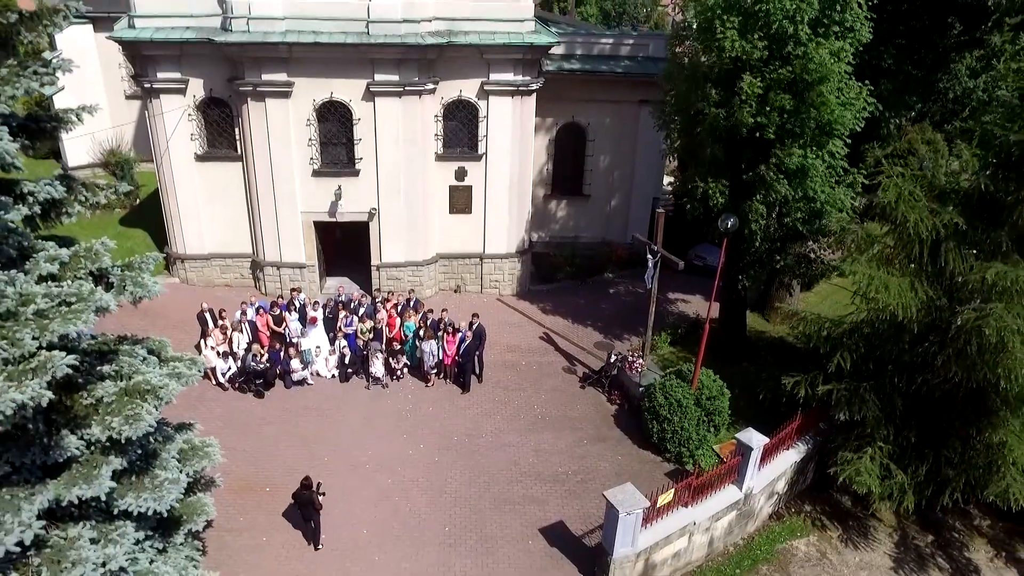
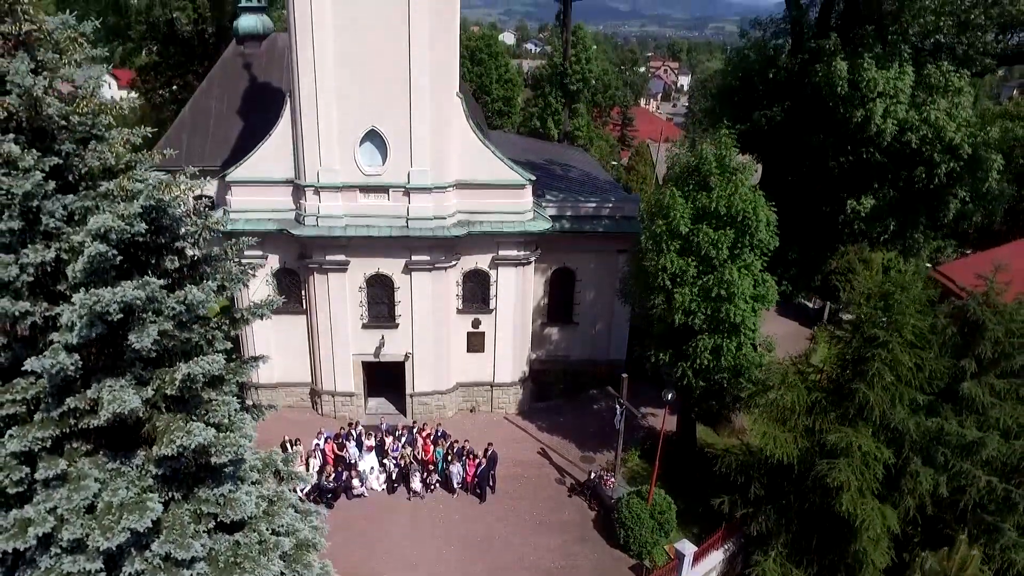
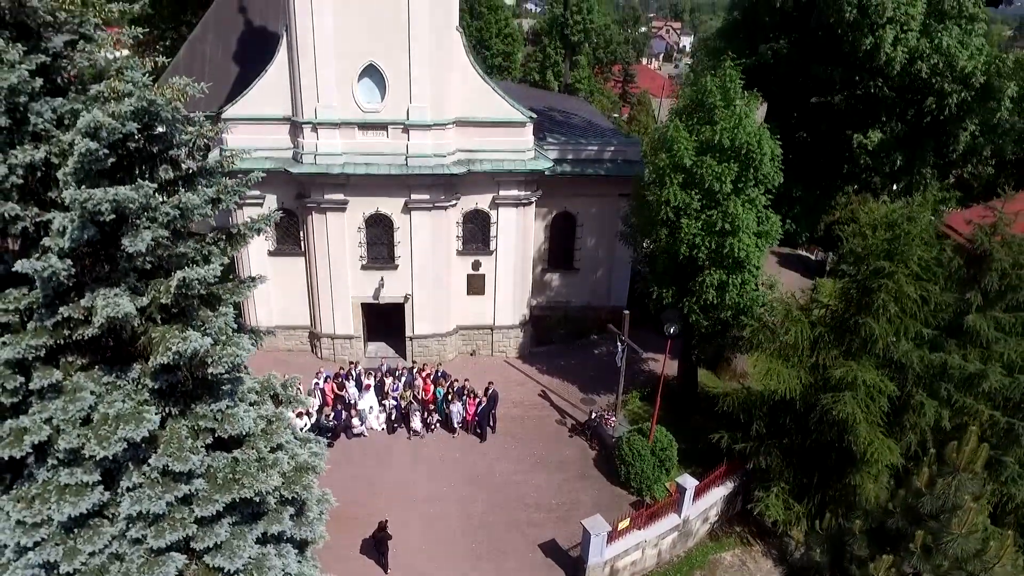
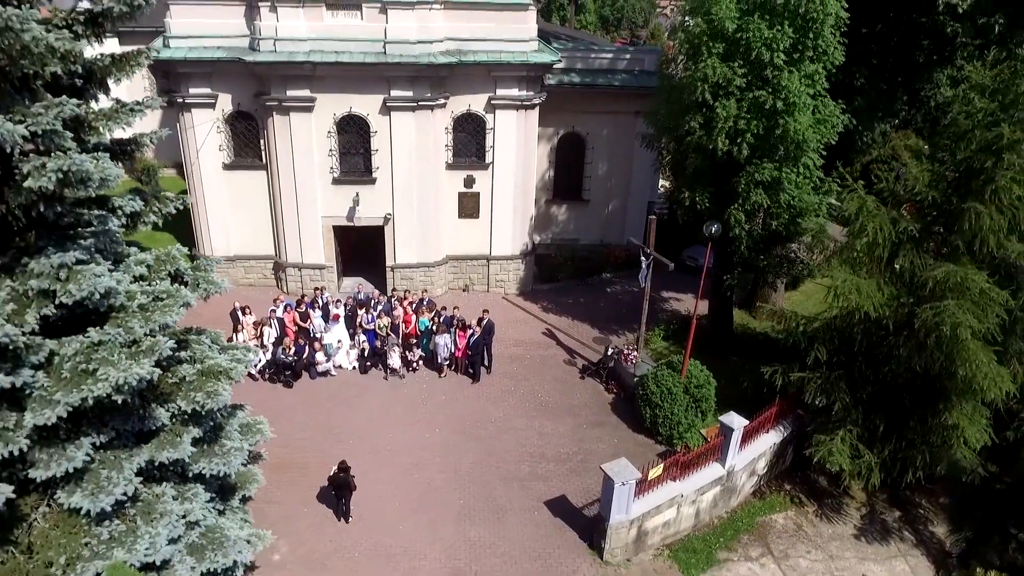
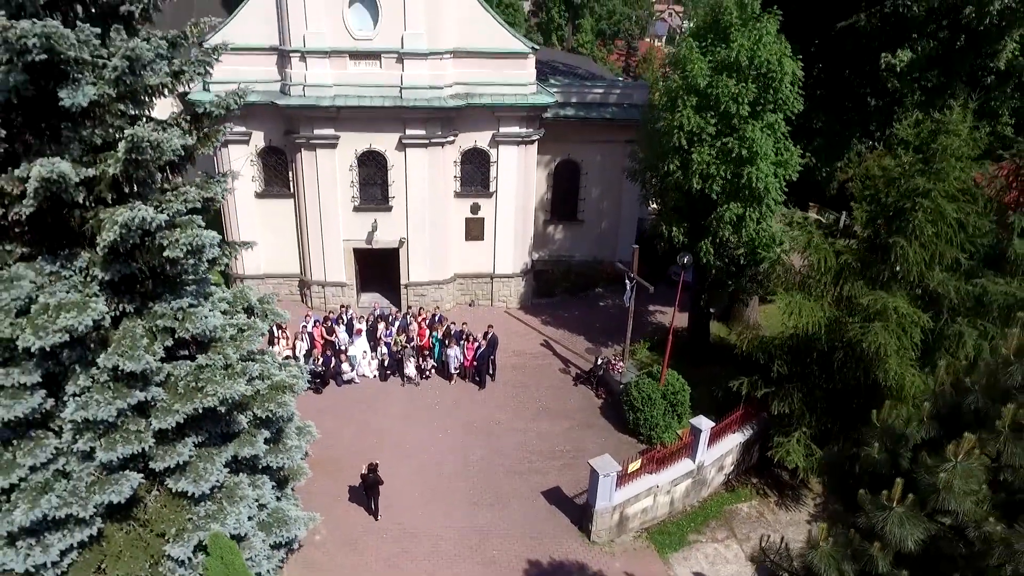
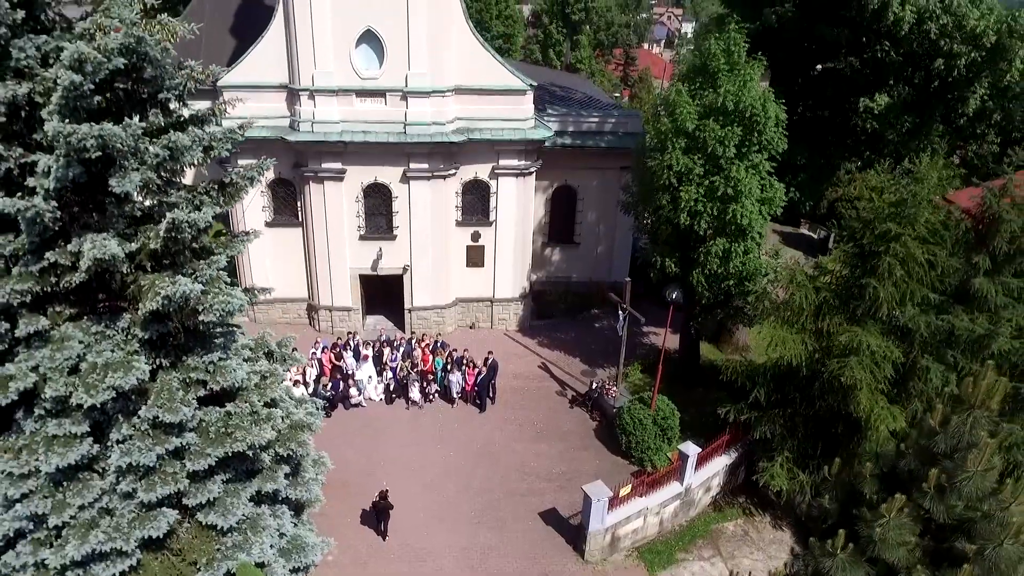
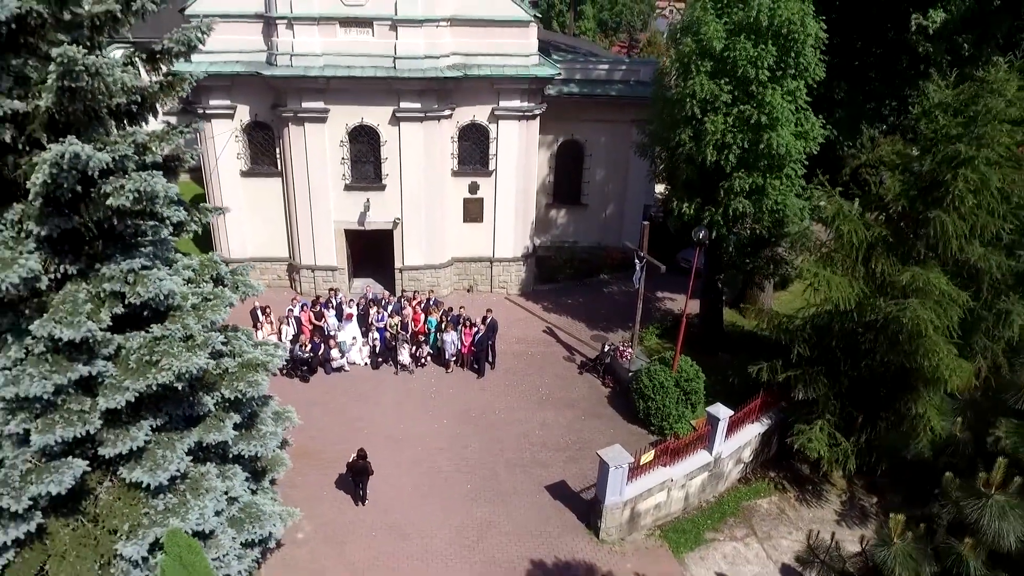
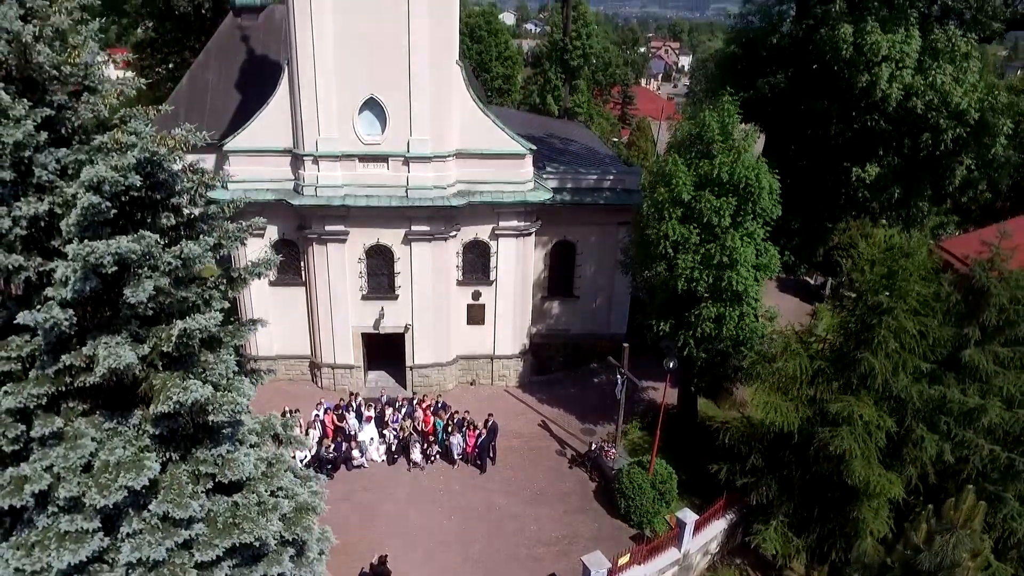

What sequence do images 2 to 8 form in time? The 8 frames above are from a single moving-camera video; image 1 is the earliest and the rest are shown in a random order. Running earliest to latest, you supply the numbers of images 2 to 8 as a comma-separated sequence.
4, 7, 5, 6, 3, 8, 2
